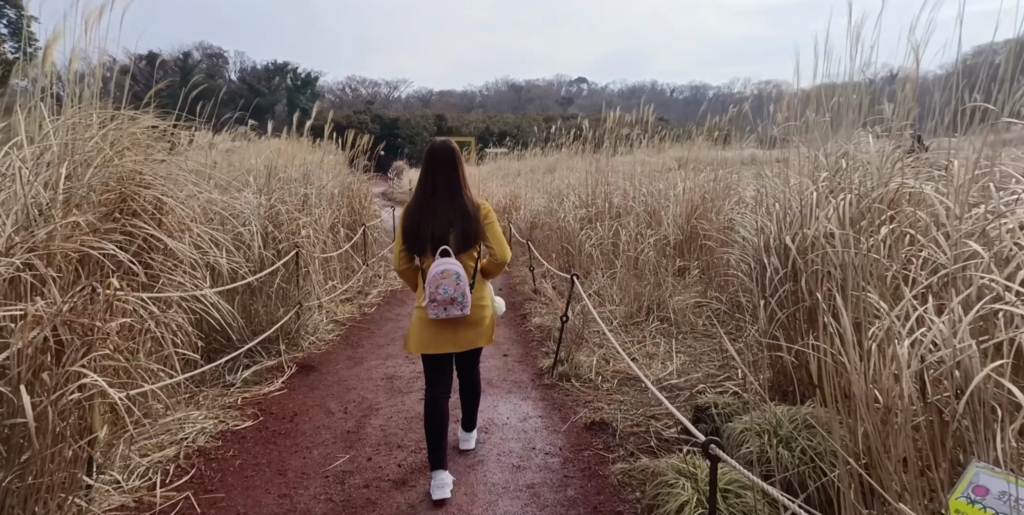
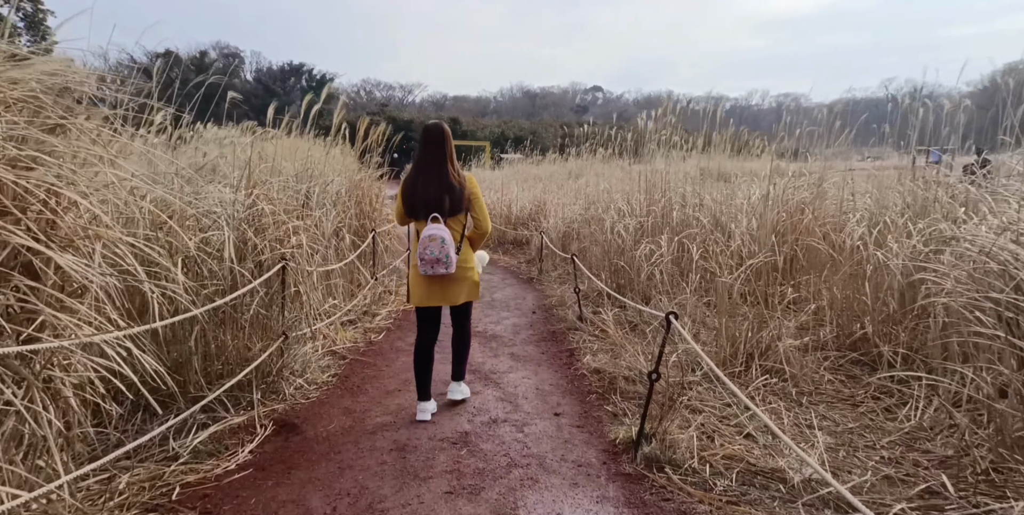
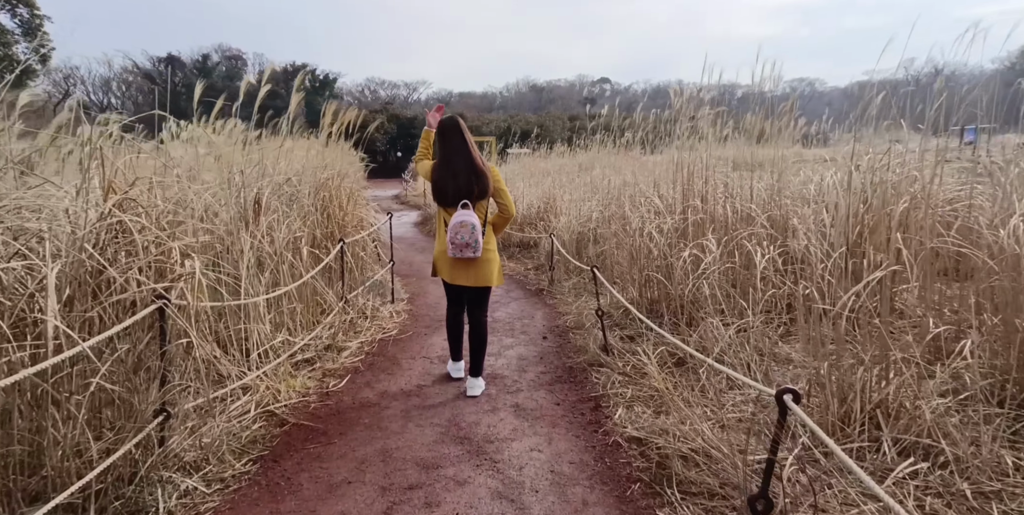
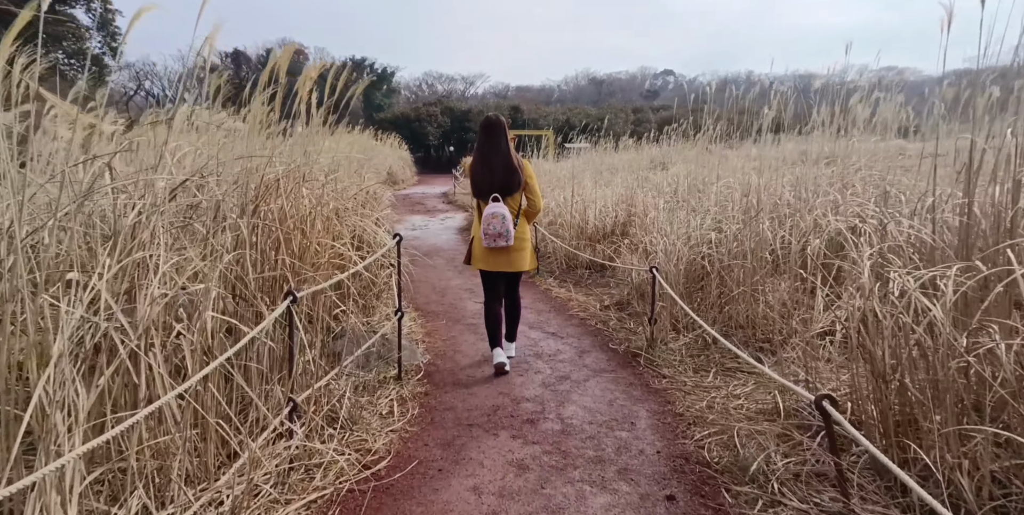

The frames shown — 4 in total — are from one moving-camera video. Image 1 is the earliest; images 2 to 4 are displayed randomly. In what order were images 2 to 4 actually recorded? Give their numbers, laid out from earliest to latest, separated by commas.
2, 3, 4
